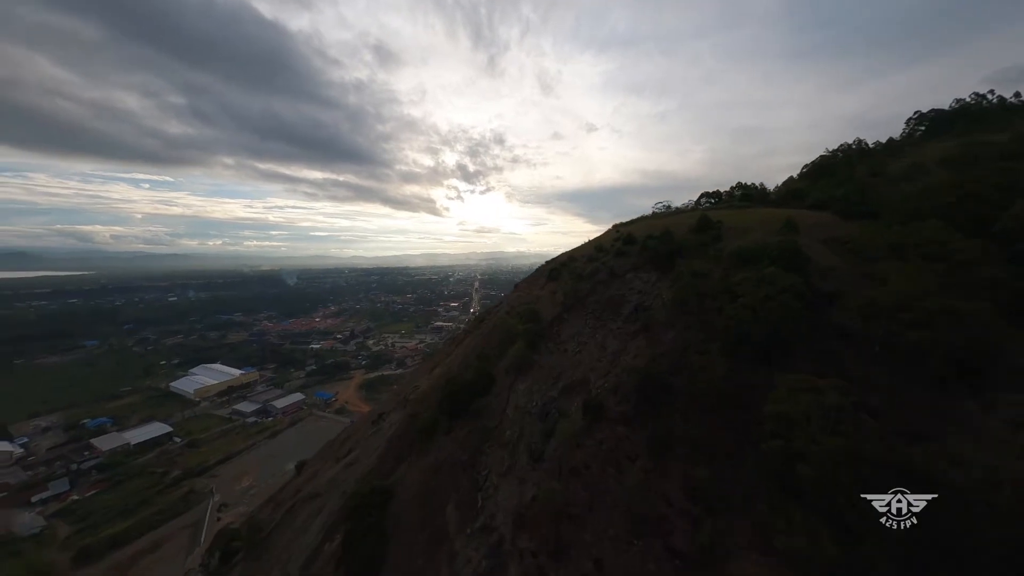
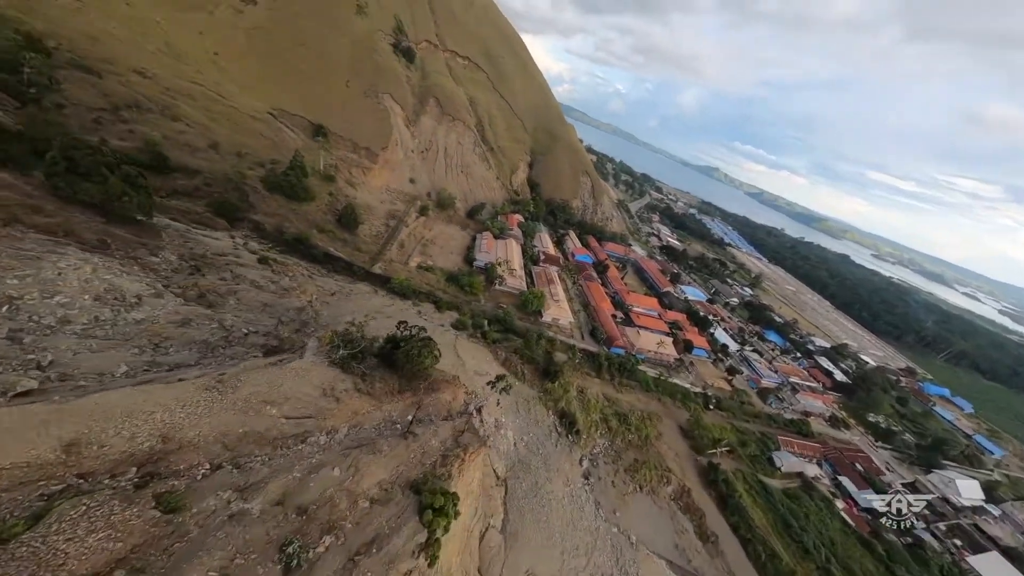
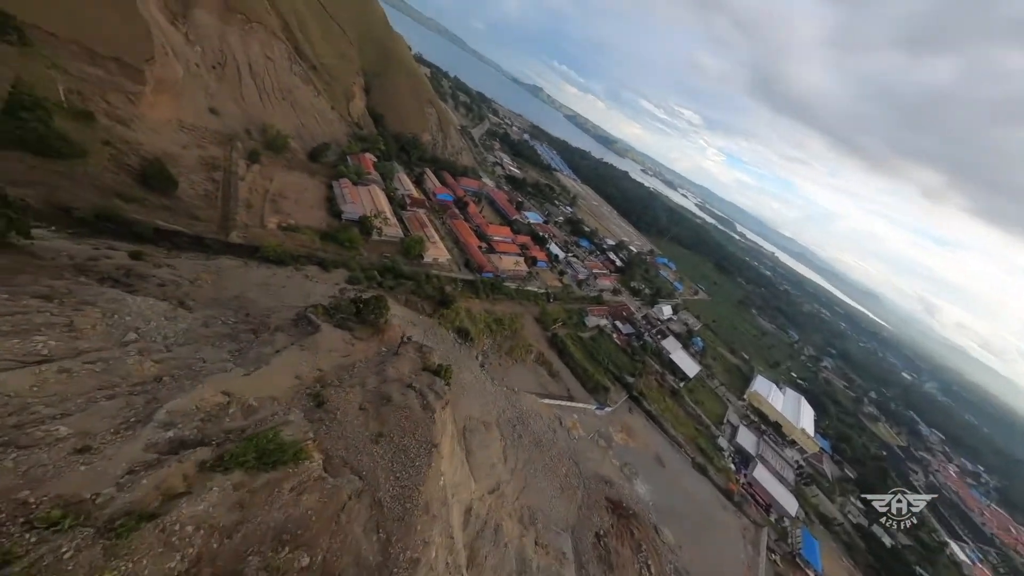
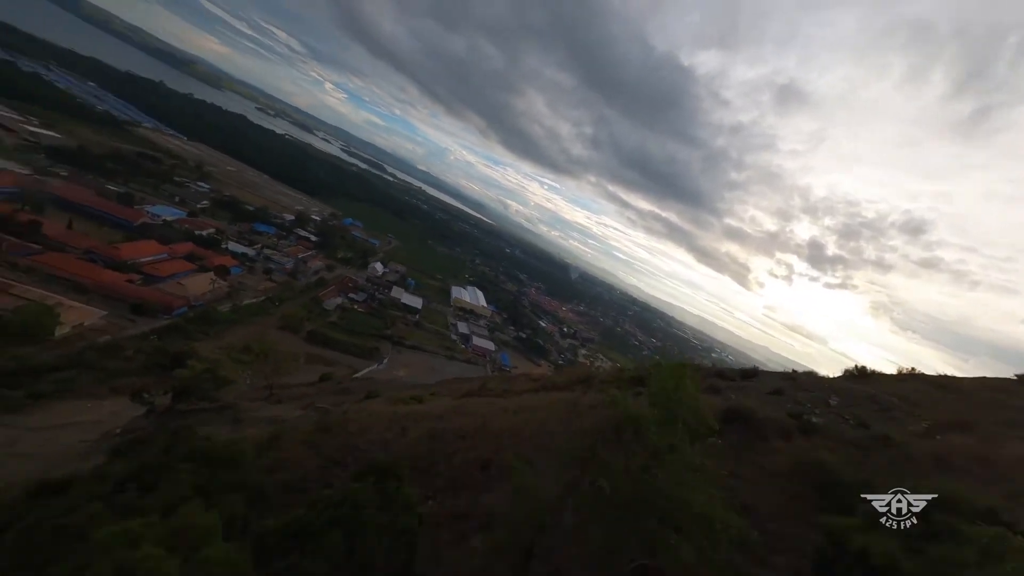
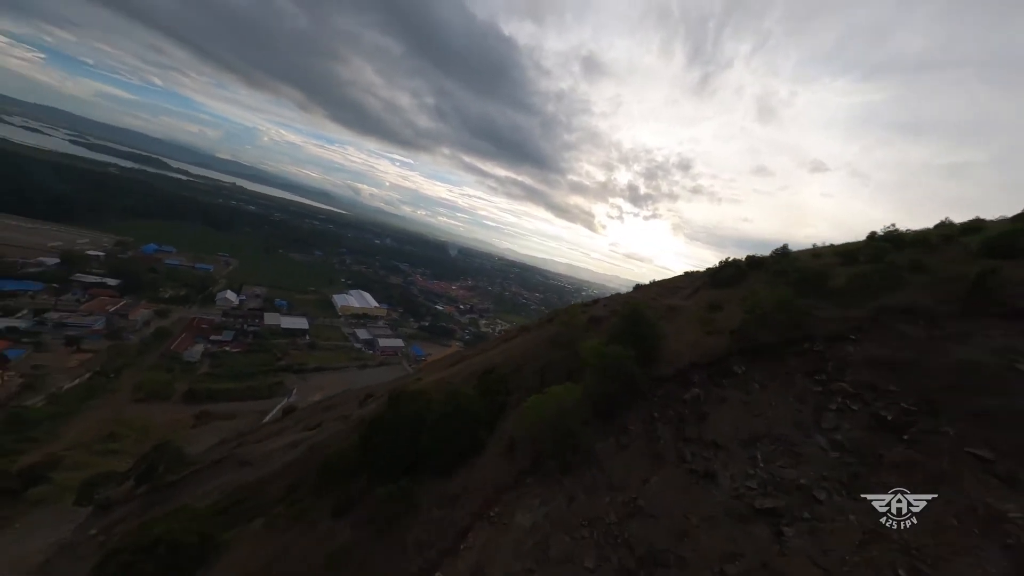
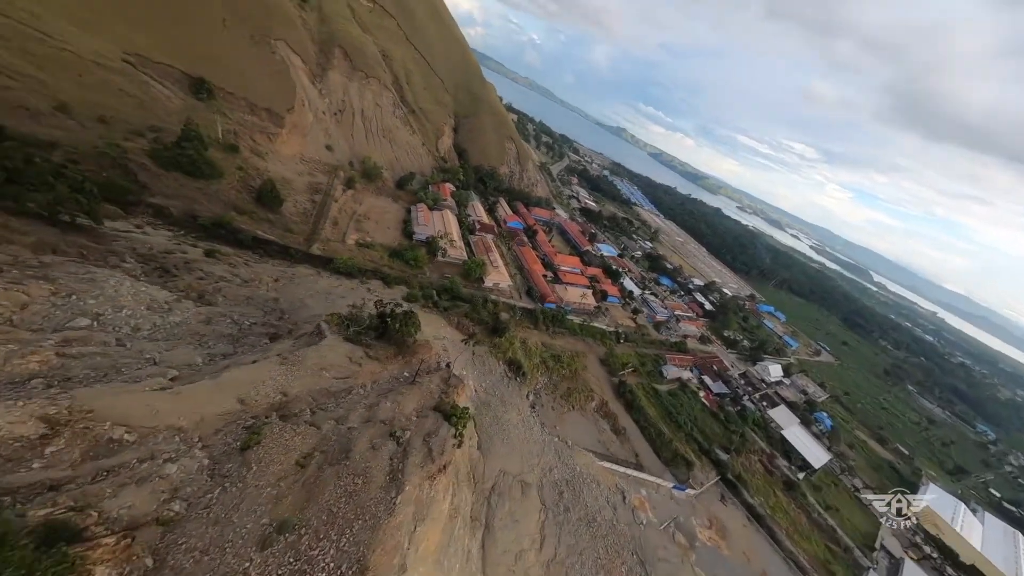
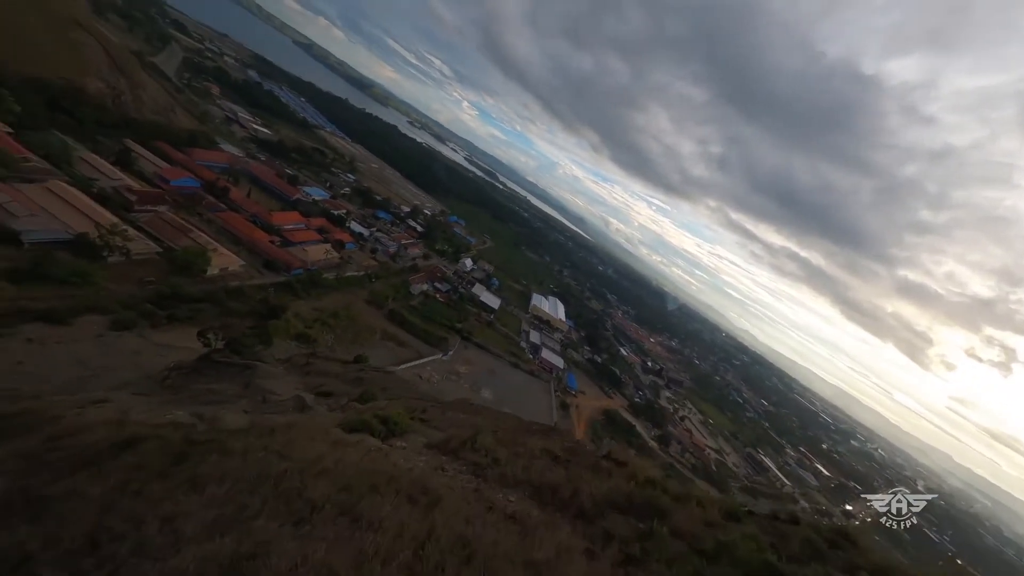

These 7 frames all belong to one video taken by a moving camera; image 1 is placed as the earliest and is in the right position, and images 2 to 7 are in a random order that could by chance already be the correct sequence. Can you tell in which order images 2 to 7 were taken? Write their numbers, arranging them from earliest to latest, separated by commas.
5, 4, 7, 3, 6, 2
